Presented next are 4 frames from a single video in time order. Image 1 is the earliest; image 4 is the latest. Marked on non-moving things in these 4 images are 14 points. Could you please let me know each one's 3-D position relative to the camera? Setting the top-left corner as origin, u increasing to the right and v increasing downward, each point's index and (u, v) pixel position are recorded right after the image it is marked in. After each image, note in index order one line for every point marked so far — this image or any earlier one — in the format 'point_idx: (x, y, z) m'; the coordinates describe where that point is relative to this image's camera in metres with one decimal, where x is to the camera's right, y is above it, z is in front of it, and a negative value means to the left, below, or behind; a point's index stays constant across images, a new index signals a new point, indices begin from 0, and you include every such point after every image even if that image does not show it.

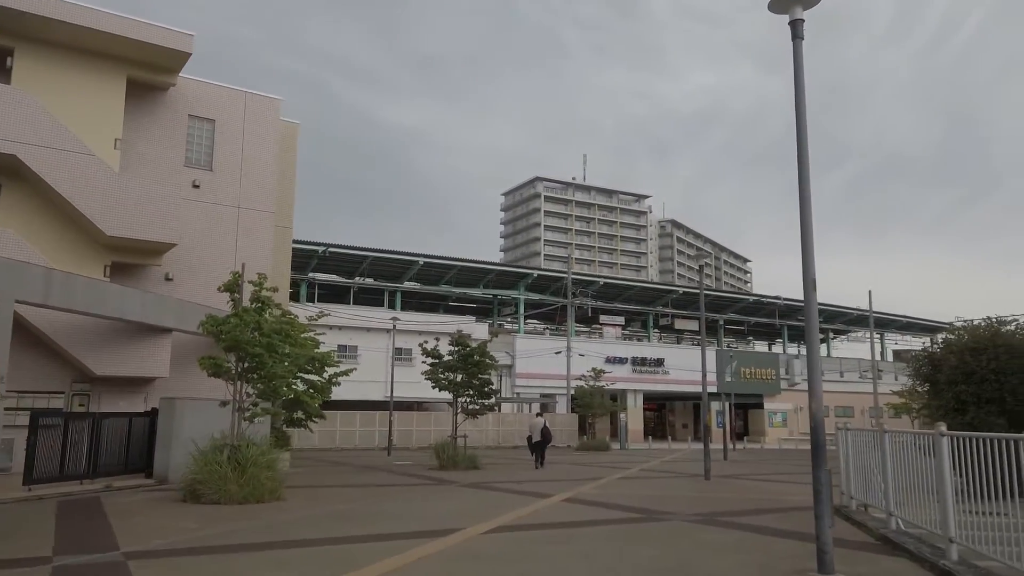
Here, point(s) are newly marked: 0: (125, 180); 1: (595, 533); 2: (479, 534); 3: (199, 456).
0: (-10.0, +2.8, +19.7) m
1: (+1.3, -3.7, +11.4) m
2: (-0.5, -3.7, +11.2) m
3: (-6.1, -3.3, +14.8) m
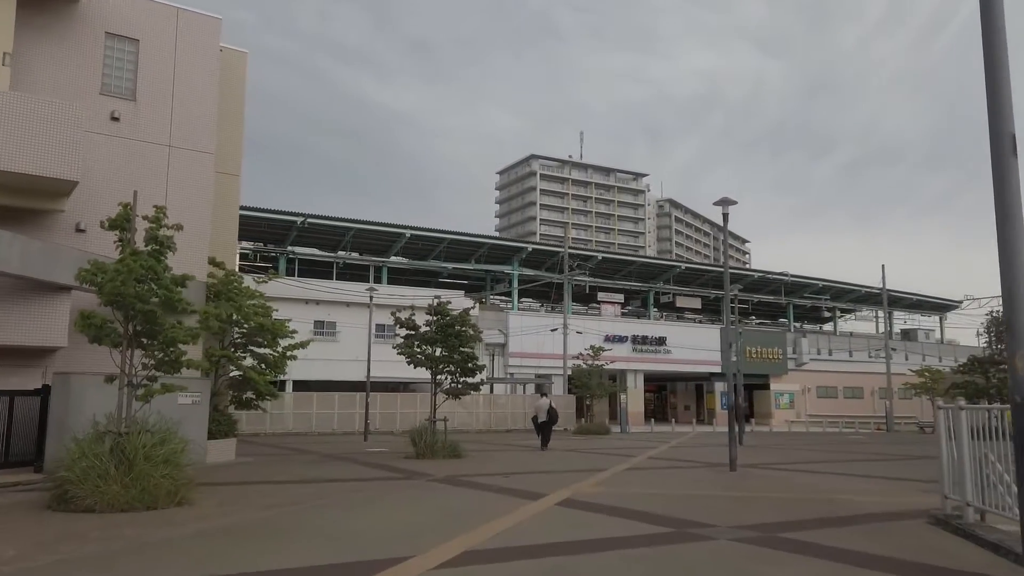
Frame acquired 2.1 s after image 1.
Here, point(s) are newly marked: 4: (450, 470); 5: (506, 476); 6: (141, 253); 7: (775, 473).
0: (-10.4, +3.9, +15.8) m
1: (+1.0, -2.8, +7.8) m
2: (-0.8, -2.8, +7.6) m
3: (-6.4, -2.3, +11.1) m
4: (-1.5, -4.4, +18.3) m
5: (-0.2, -4.1, +16.6) m
6: (-5.7, +0.5, +11.6) m
7: (+6.2, -4.4, +17.9) m
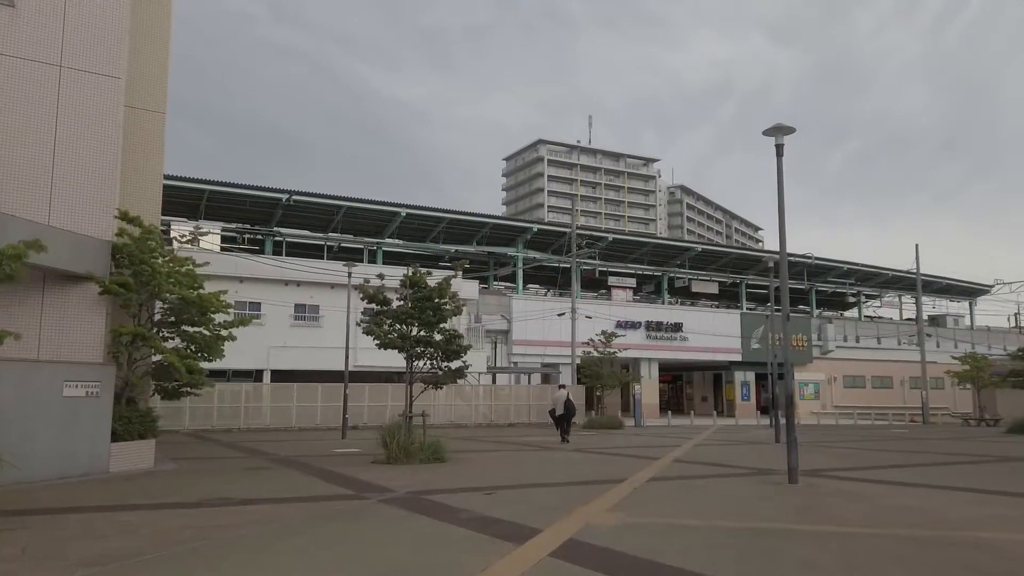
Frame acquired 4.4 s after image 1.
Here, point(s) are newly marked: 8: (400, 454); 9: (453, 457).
0: (-10.7, +4.6, +11.6) m
1: (+0.6, -2.1, +3.5) m
2: (-1.2, -2.1, +3.3) m
3: (-6.7, -1.6, +6.9) m
4: (-1.7, -3.6, +14.1) m
5: (-0.4, -3.3, +12.4) m
6: (-6.0, +1.3, +7.4) m
7: (+6.0, -3.5, +13.6) m
8: (-2.6, -3.8, +17.6) m
9: (-1.5, -4.3, +19.0) m
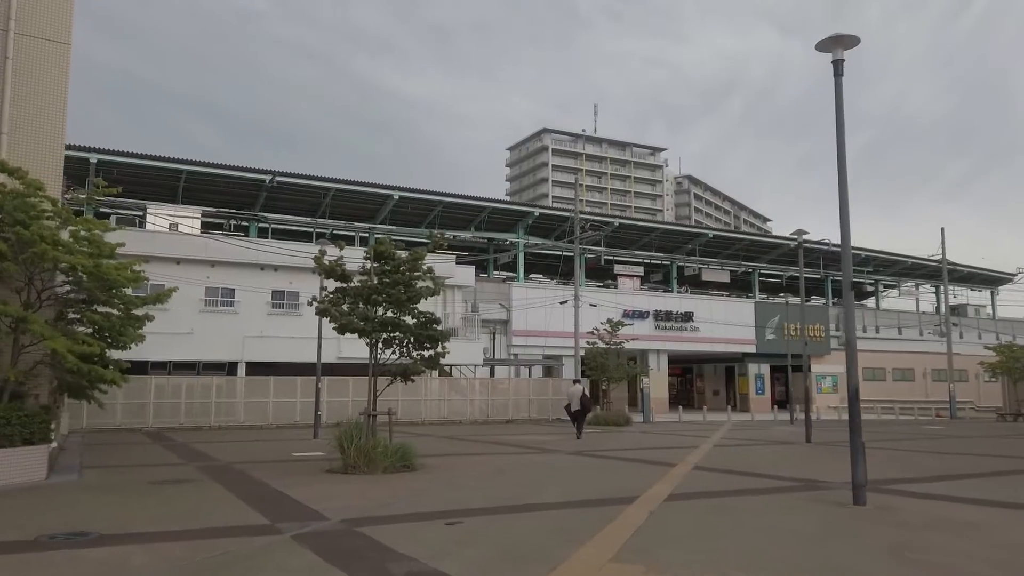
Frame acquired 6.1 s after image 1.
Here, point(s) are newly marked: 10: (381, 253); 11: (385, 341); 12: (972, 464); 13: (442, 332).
0: (-11.0, +5.1, +8.4) m
1: (+0.2, -1.6, +0.3) m
2: (-1.6, -1.6, +0.1) m
3: (-7.1, -1.2, +3.8) m
4: (-2.0, -3.0, +10.9) m
5: (-0.7, -2.8, +9.2) m
6: (-6.4, +1.7, +4.2) m
7: (+5.7, -3.0, +10.3) m
8: (-2.9, -3.3, +14.4) m
9: (-1.8, -3.7, +15.8) m
10: (-2.7, +0.8, +15.5) m
11: (-2.6, -1.1, +15.7) m
12: (+11.1, -4.2, +18.3) m
13: (-1.5, -0.9, +15.8) m
